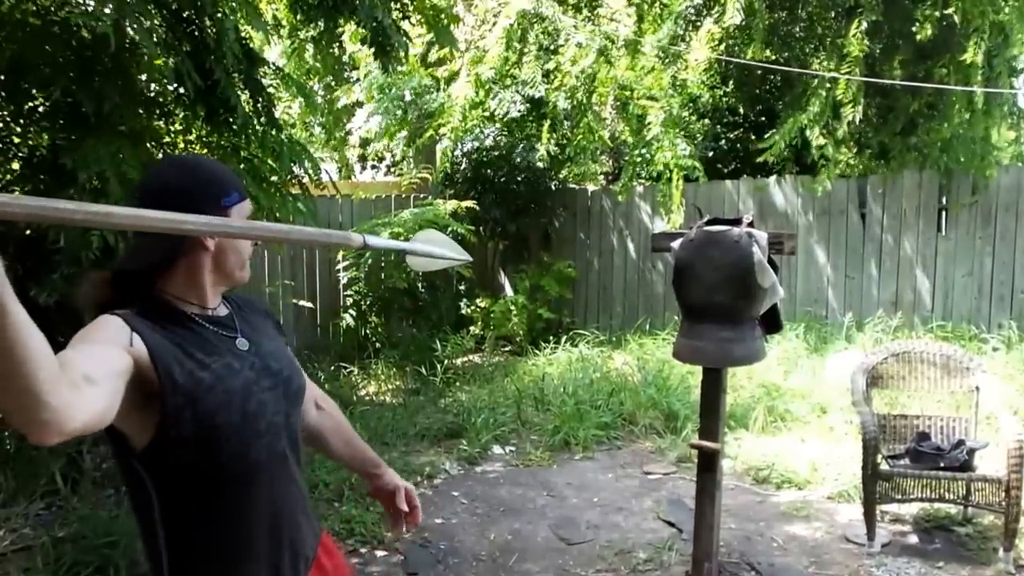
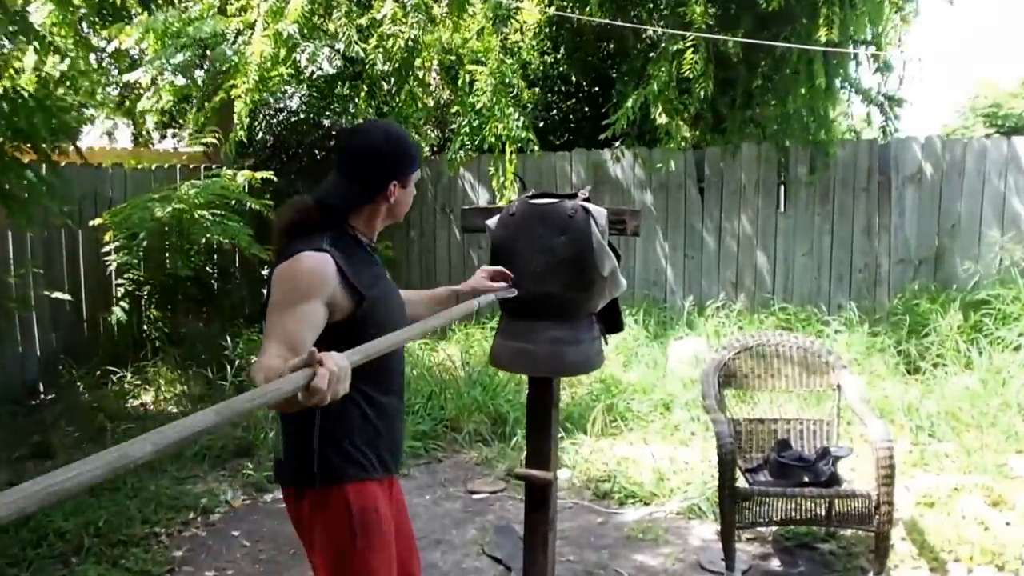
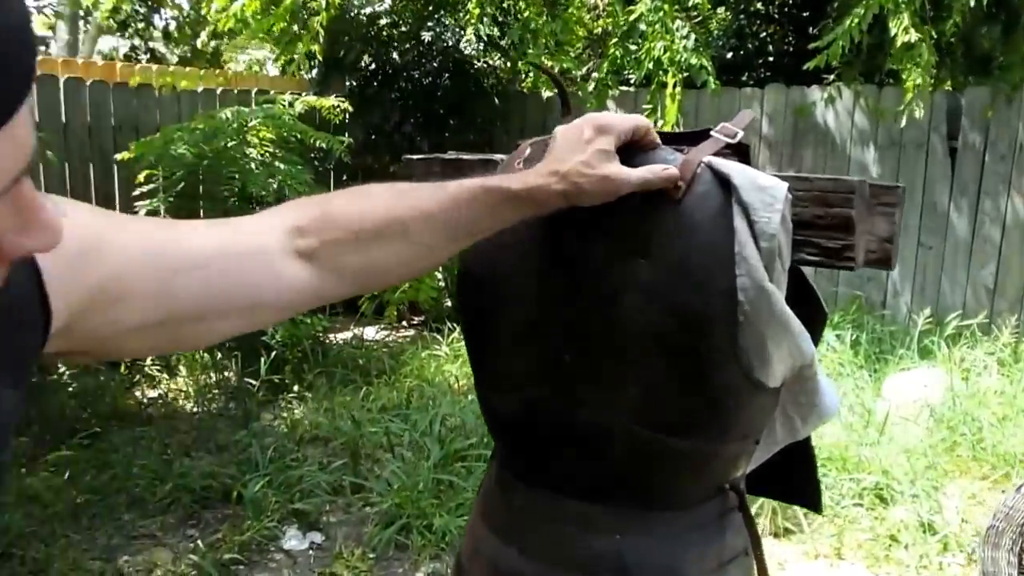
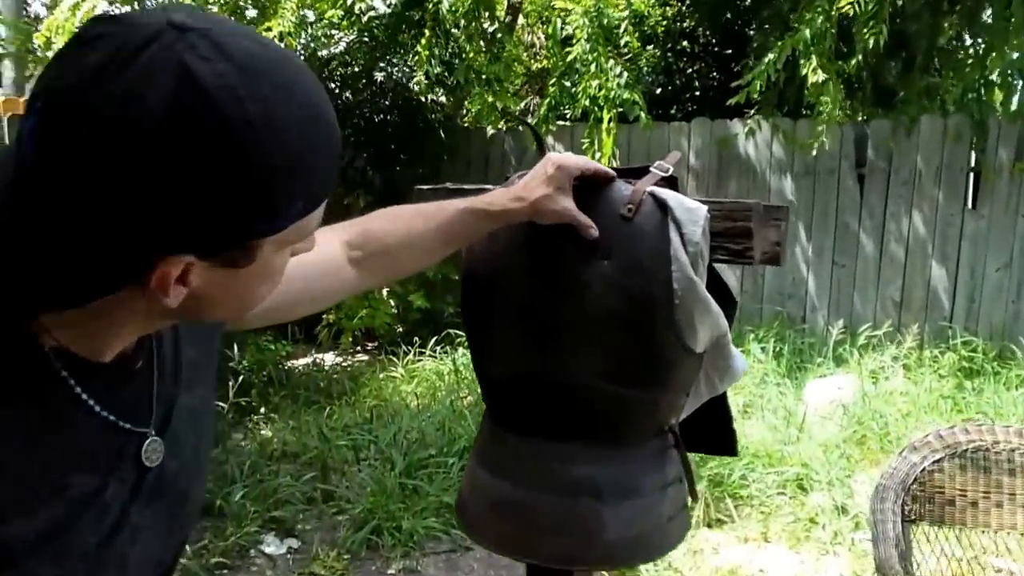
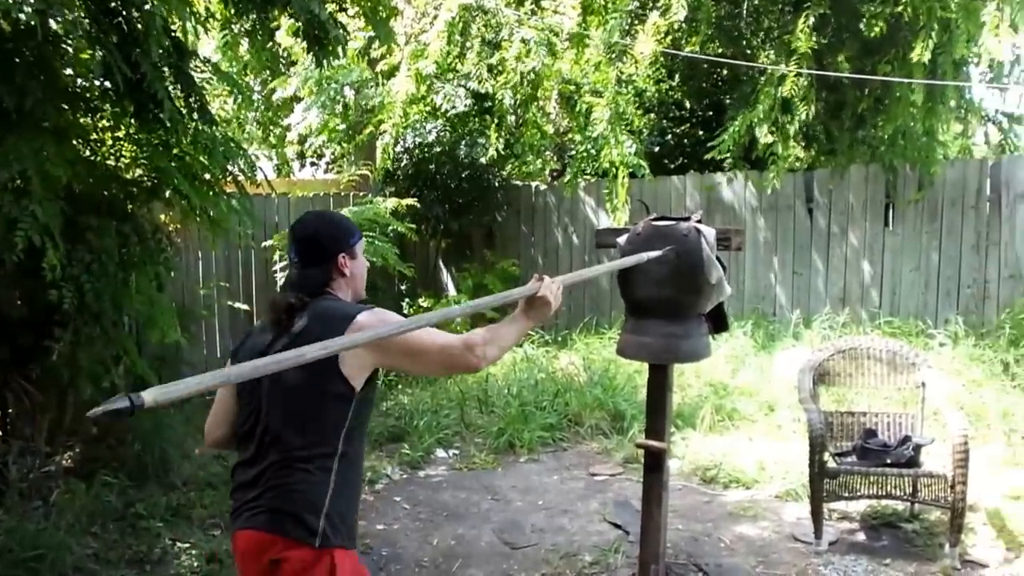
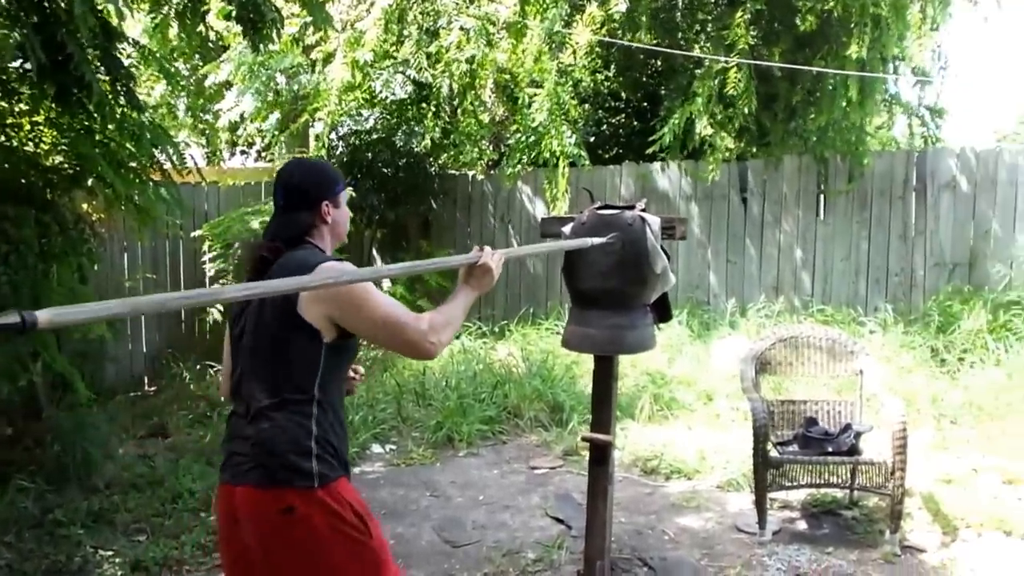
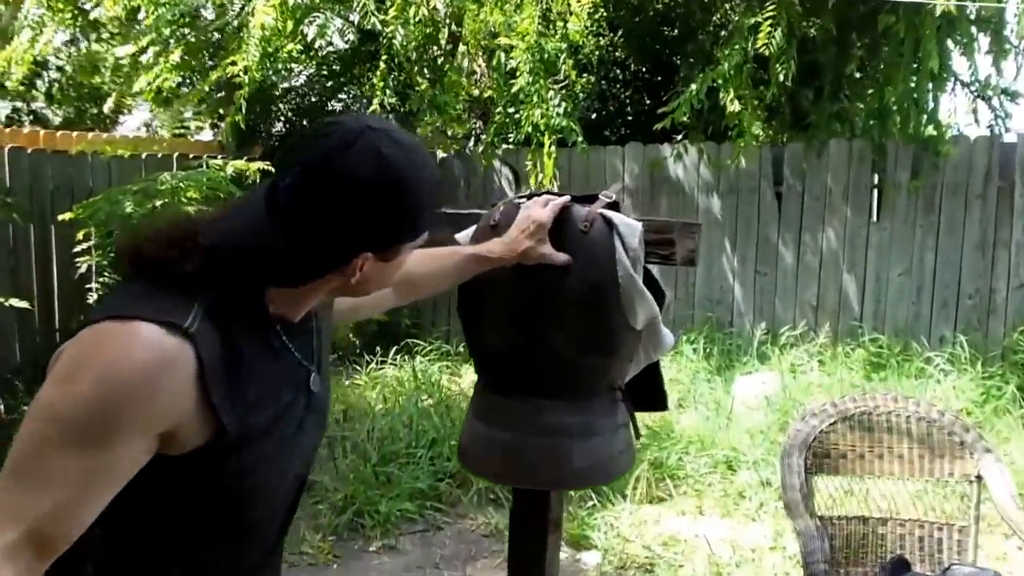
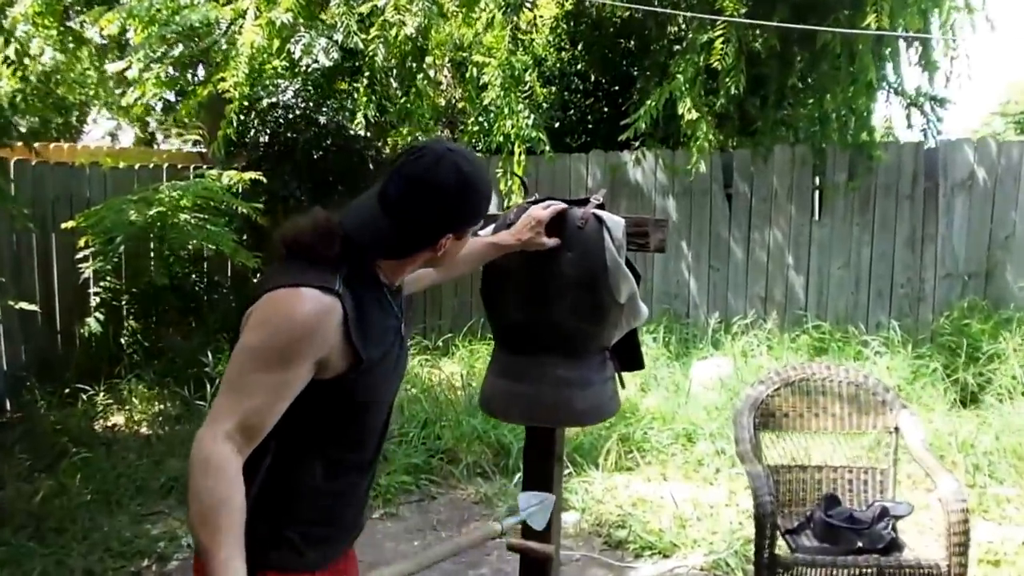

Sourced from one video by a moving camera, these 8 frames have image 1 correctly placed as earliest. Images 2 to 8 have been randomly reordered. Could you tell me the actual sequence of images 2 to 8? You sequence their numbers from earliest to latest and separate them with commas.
5, 6, 2, 8, 7, 4, 3
